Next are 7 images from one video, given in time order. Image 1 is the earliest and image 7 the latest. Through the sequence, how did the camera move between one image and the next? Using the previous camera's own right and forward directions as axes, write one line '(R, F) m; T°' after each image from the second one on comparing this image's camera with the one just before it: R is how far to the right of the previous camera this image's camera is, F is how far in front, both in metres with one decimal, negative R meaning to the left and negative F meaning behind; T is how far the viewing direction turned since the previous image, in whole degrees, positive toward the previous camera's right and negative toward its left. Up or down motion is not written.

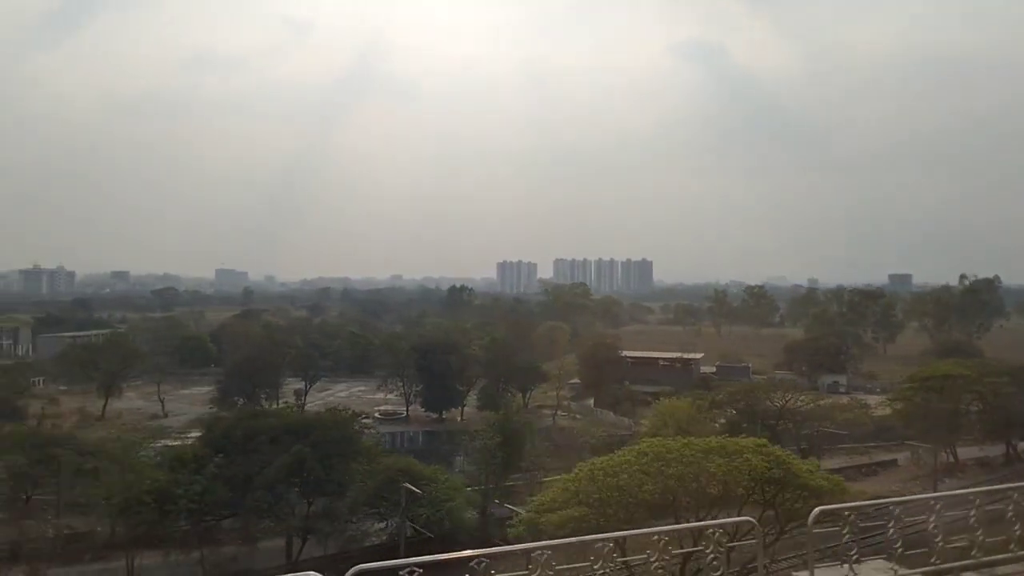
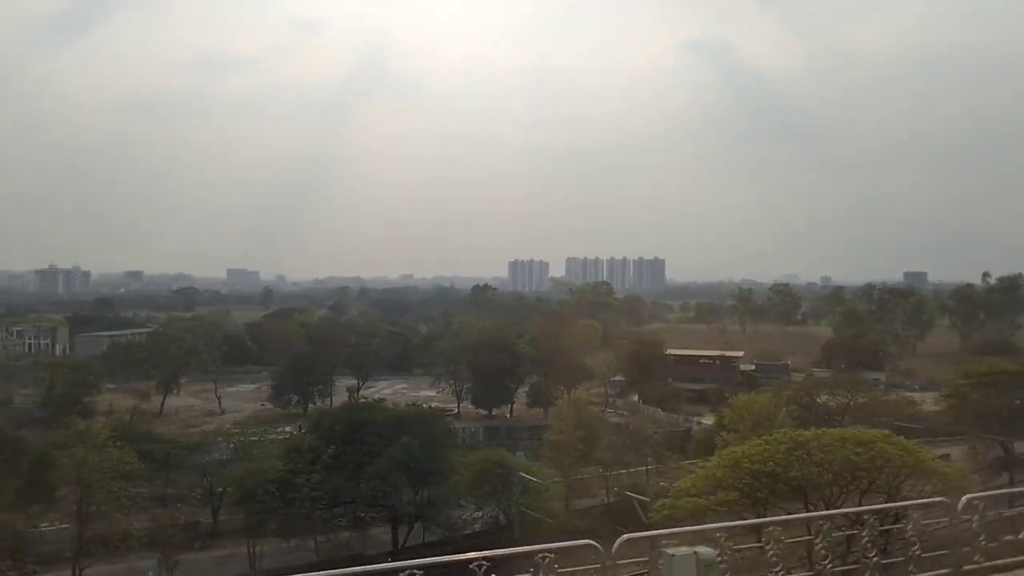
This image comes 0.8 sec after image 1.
(-1.0, -0.4) m; -1°
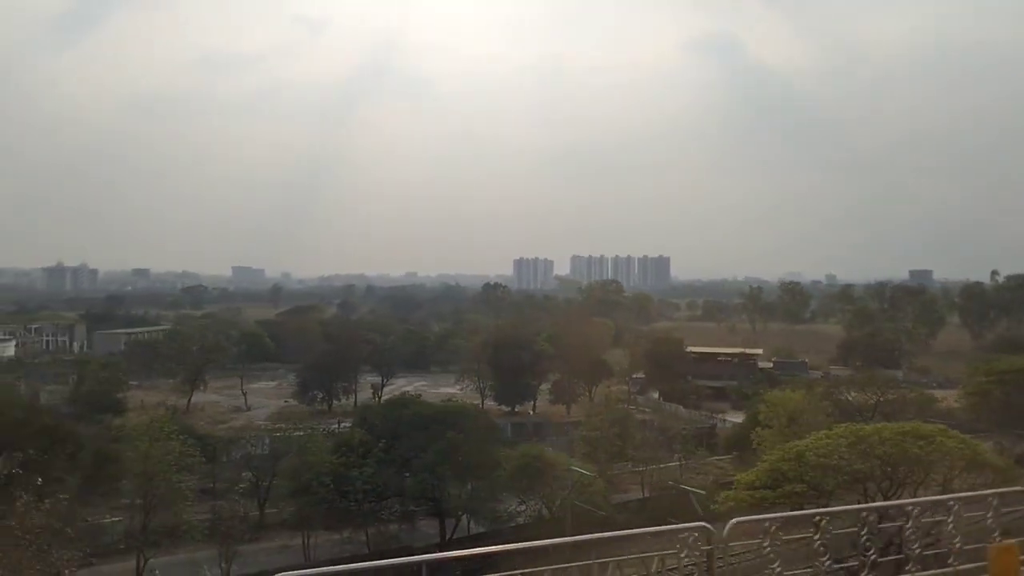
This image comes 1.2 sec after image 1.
(-0.5, -0.2) m; 0°
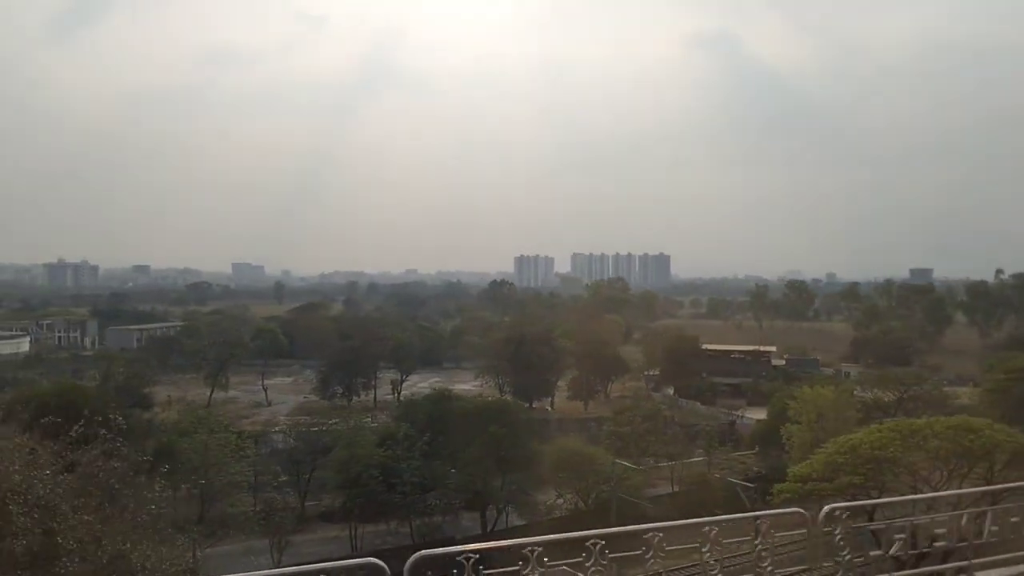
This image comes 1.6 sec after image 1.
(-0.5, -0.2) m; 0°
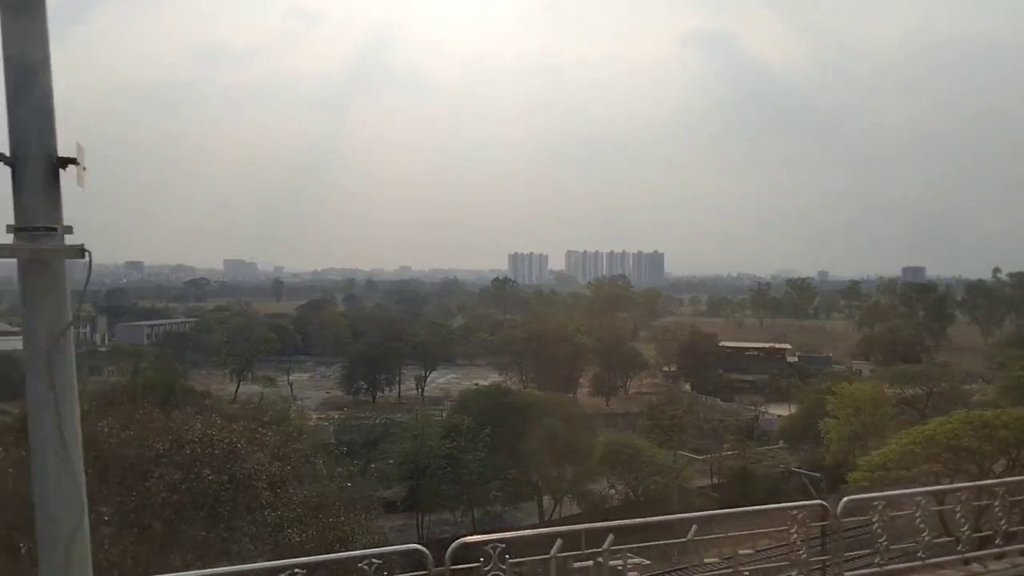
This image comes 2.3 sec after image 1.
(-0.9, -0.3) m; +1°
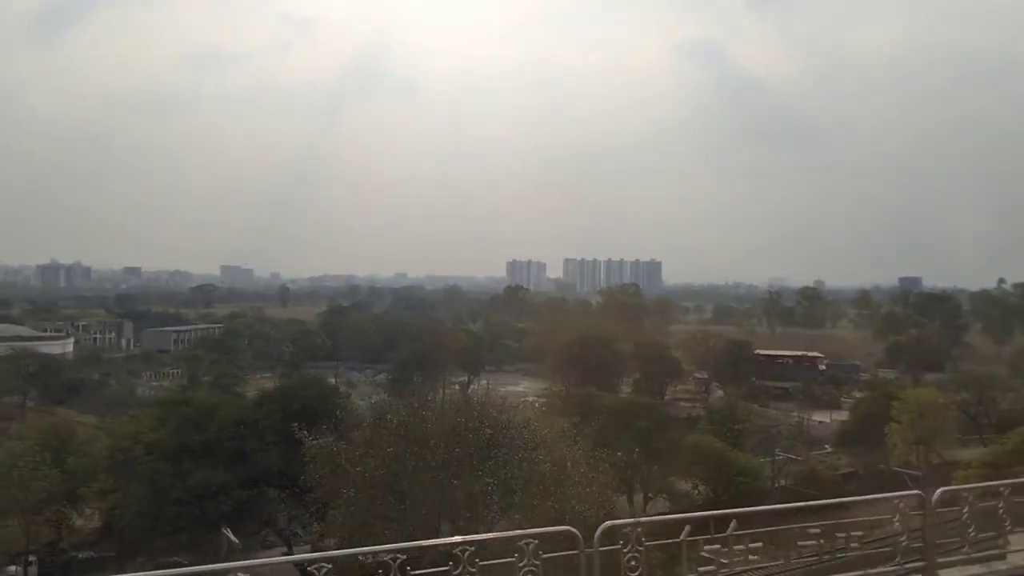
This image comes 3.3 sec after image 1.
(-1.4, -0.5) m; 0°
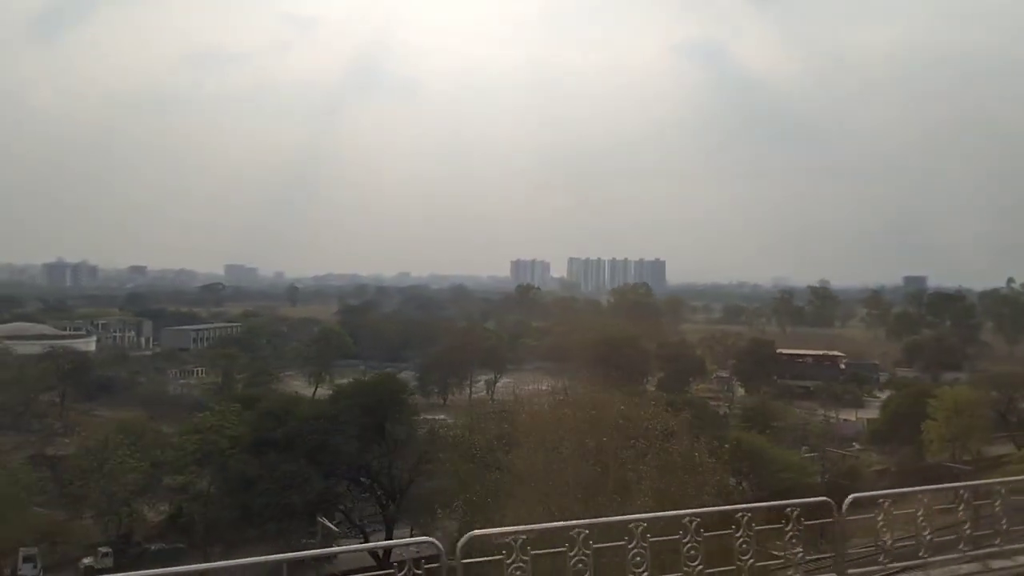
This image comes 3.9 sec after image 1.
(-0.7, -0.3) m; 0°
